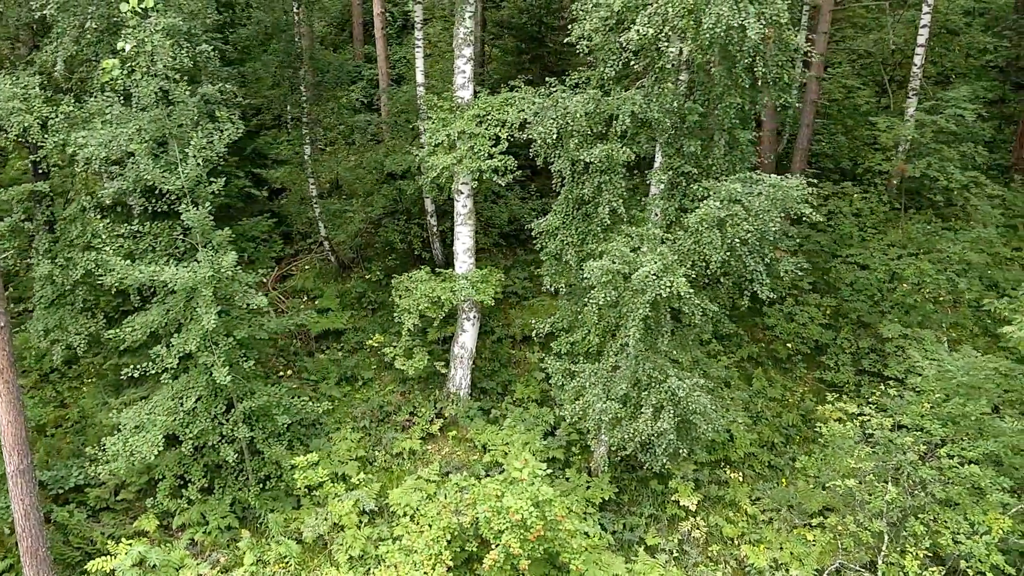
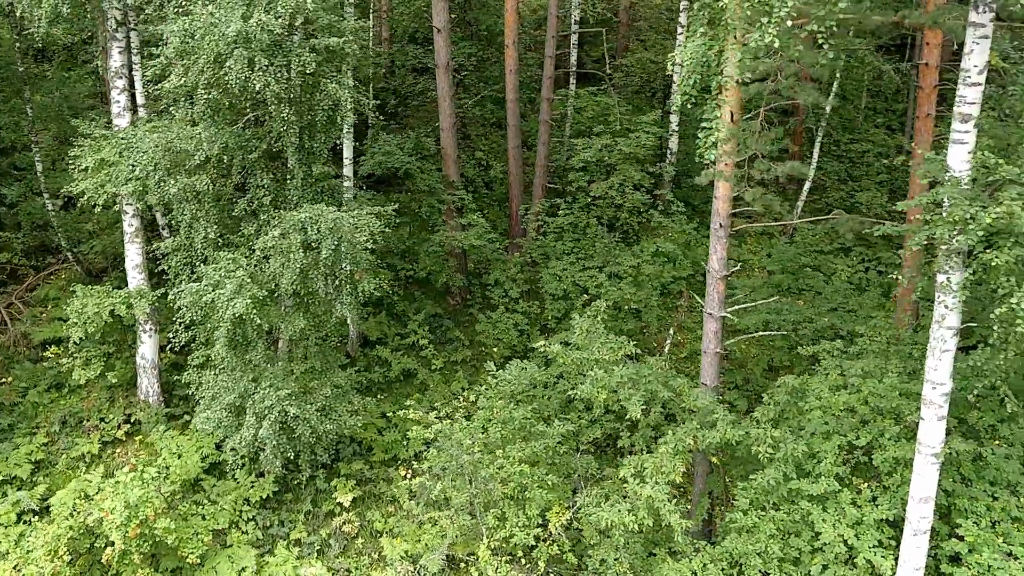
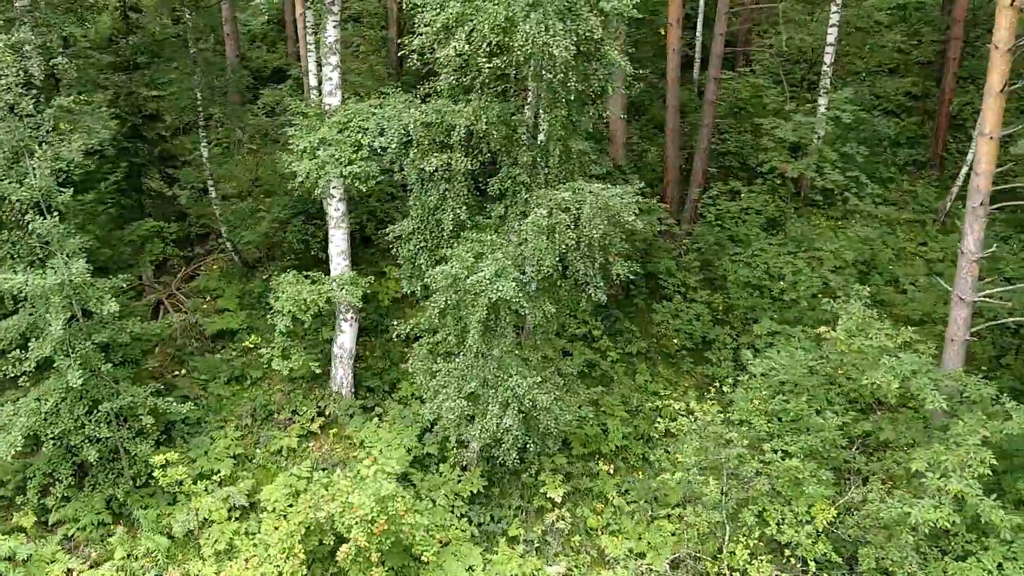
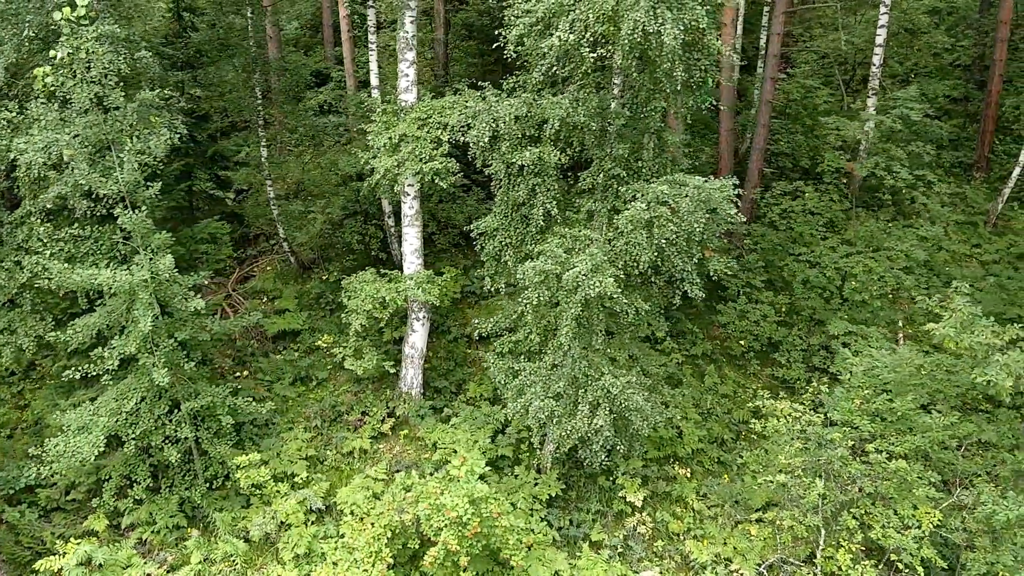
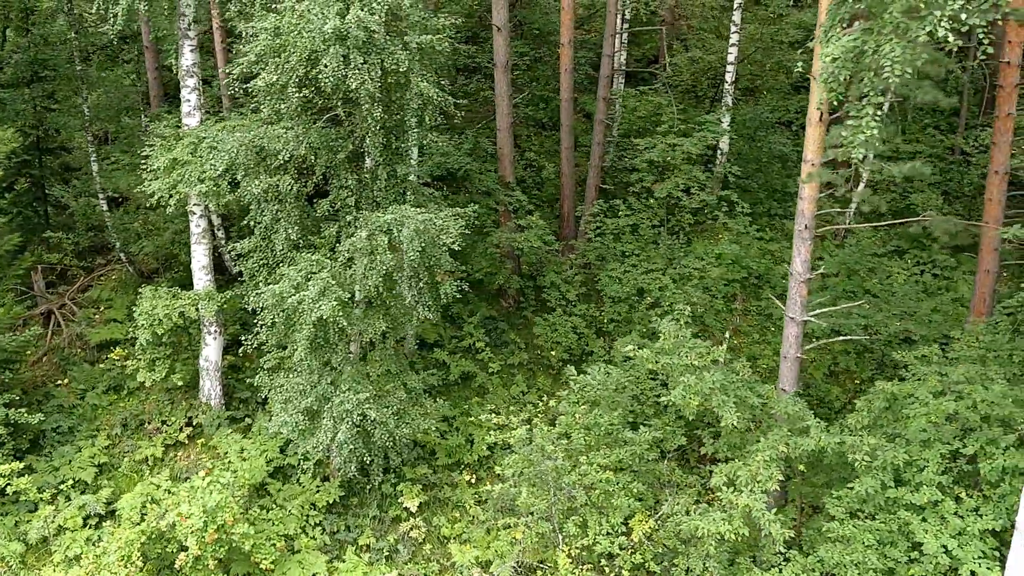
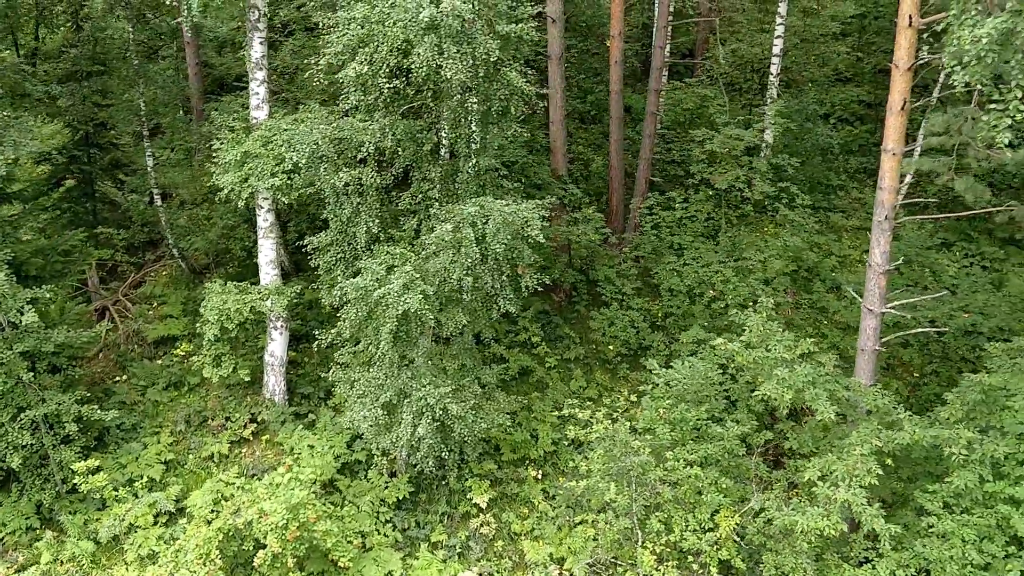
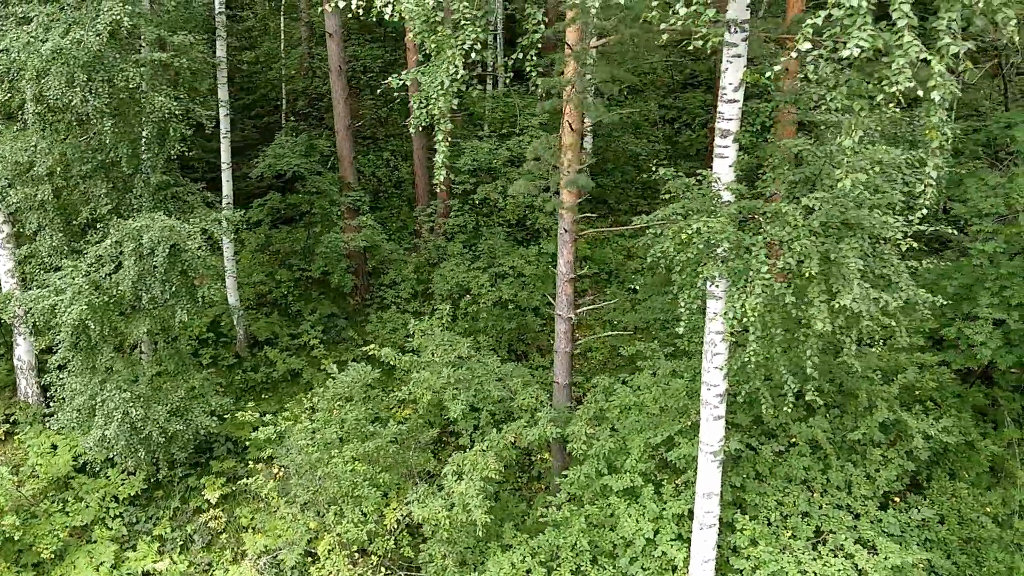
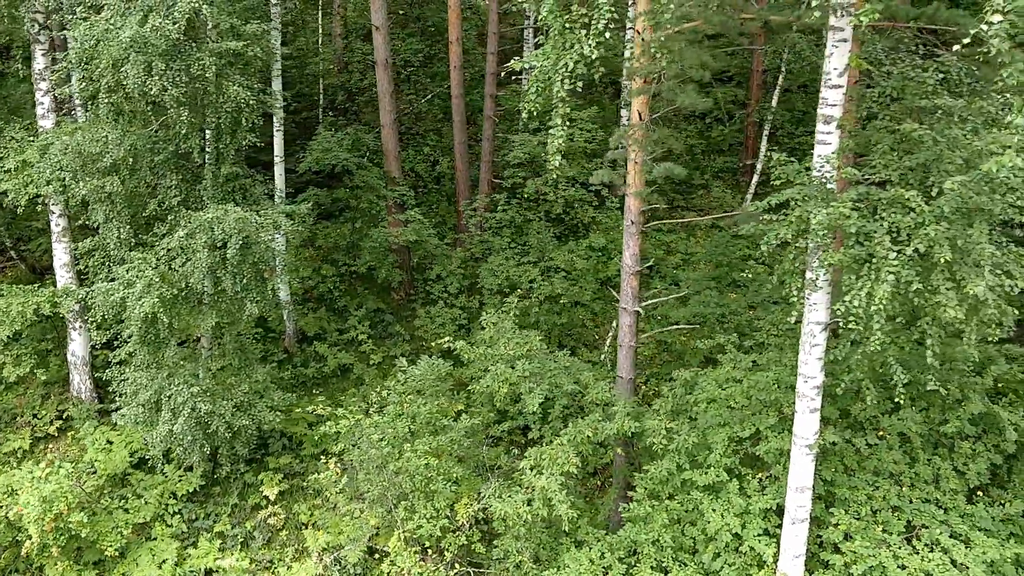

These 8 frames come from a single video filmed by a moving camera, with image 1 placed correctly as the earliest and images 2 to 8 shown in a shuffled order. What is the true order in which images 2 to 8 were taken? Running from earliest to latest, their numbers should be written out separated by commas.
4, 3, 6, 5, 2, 8, 7
